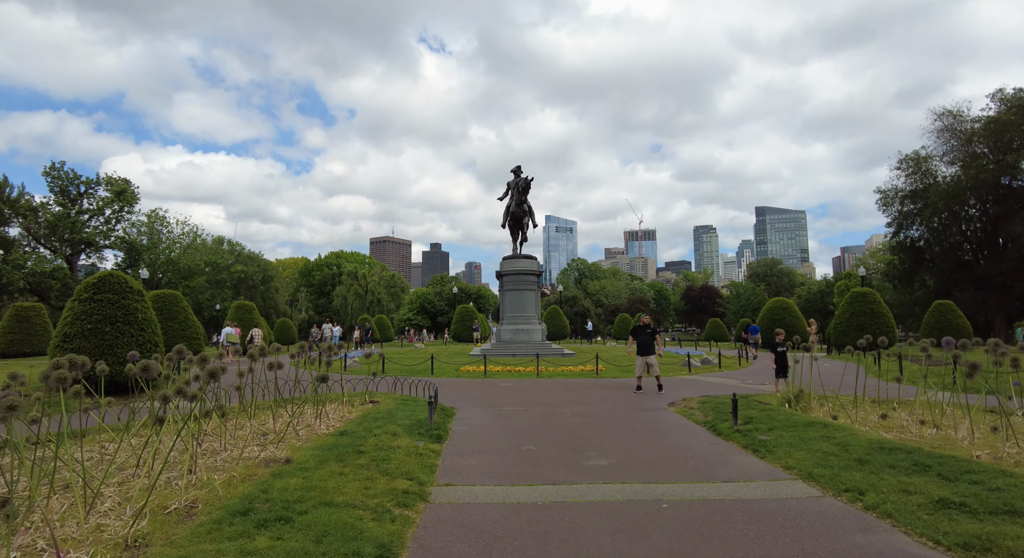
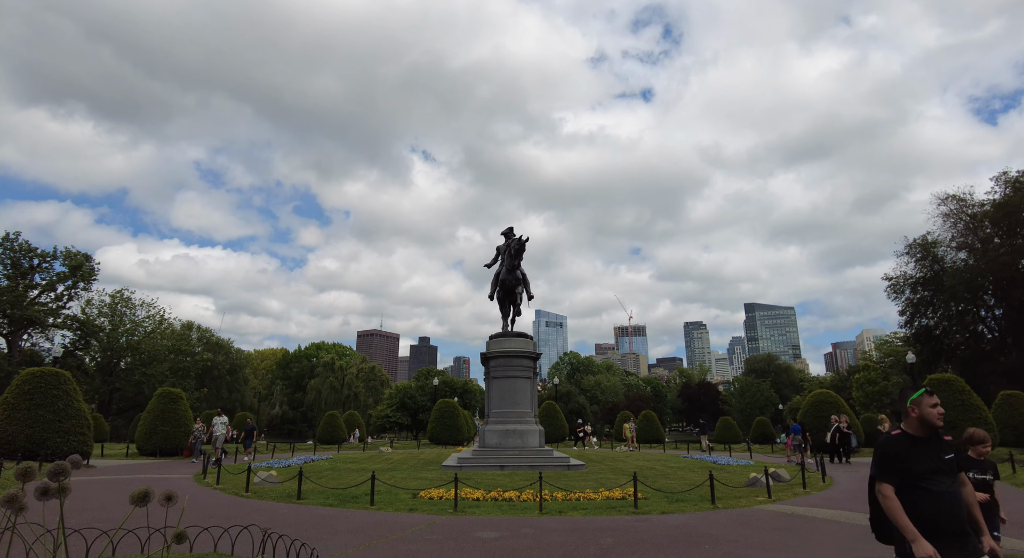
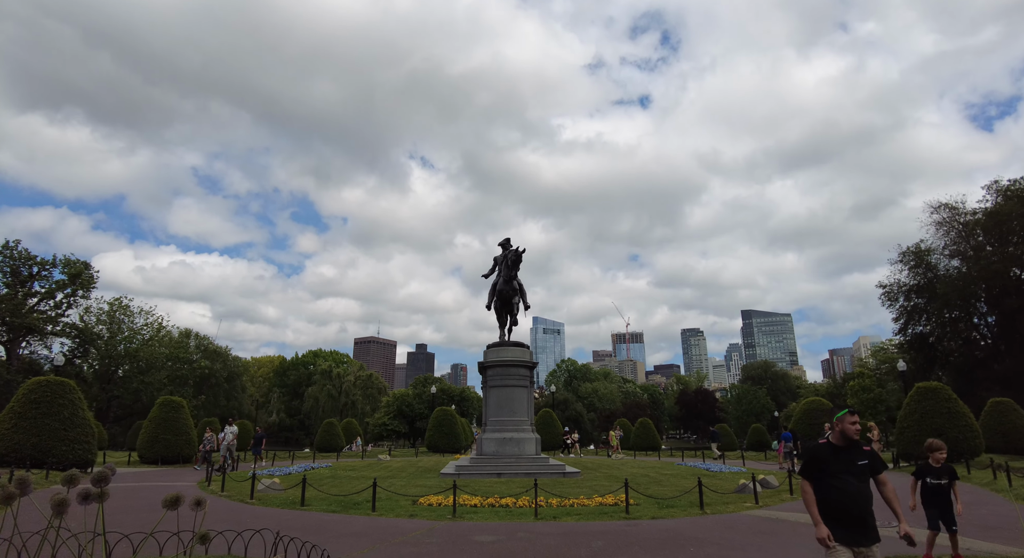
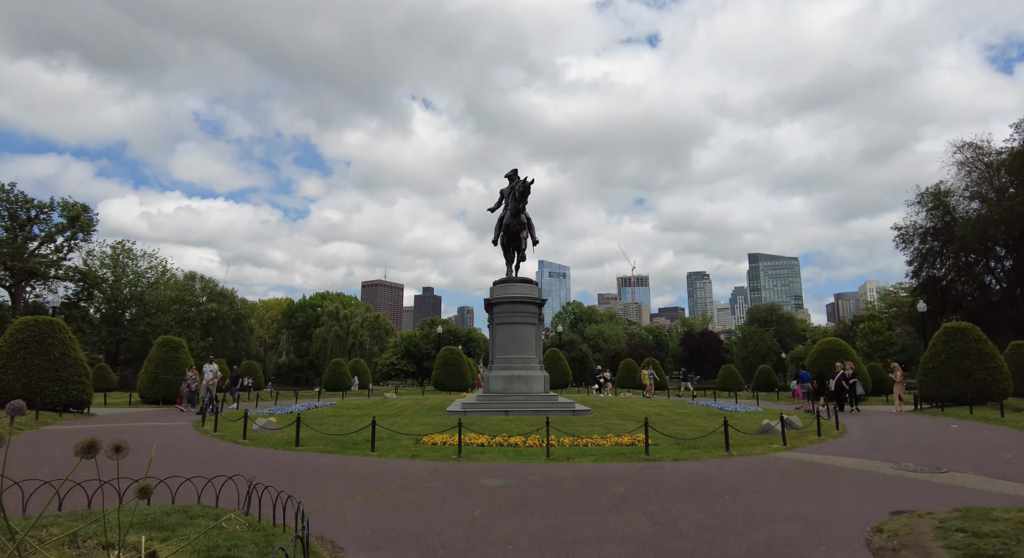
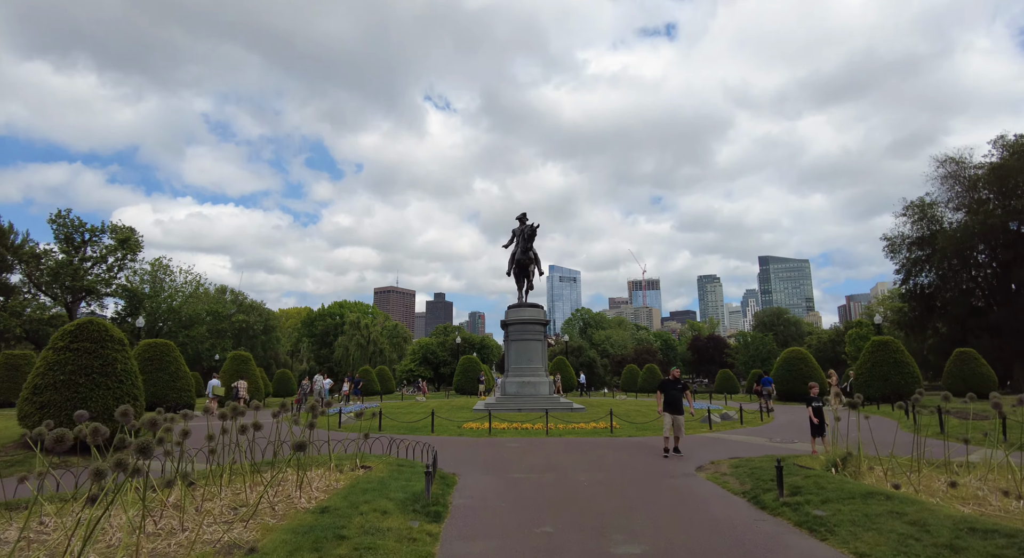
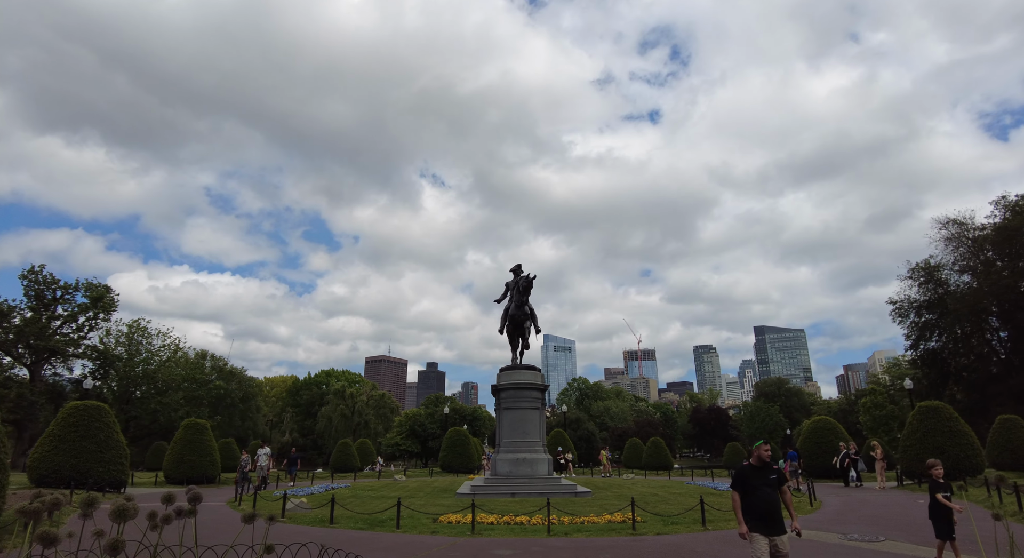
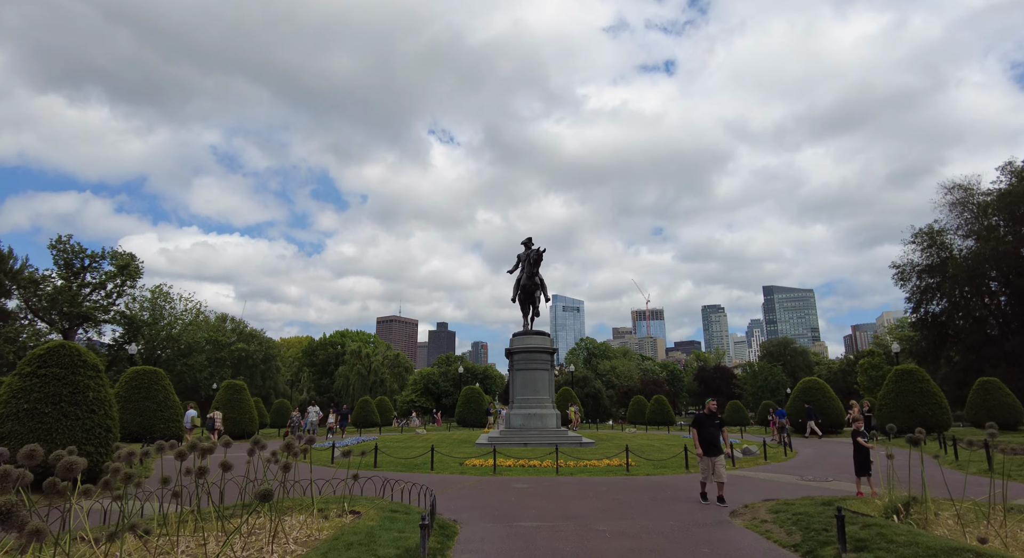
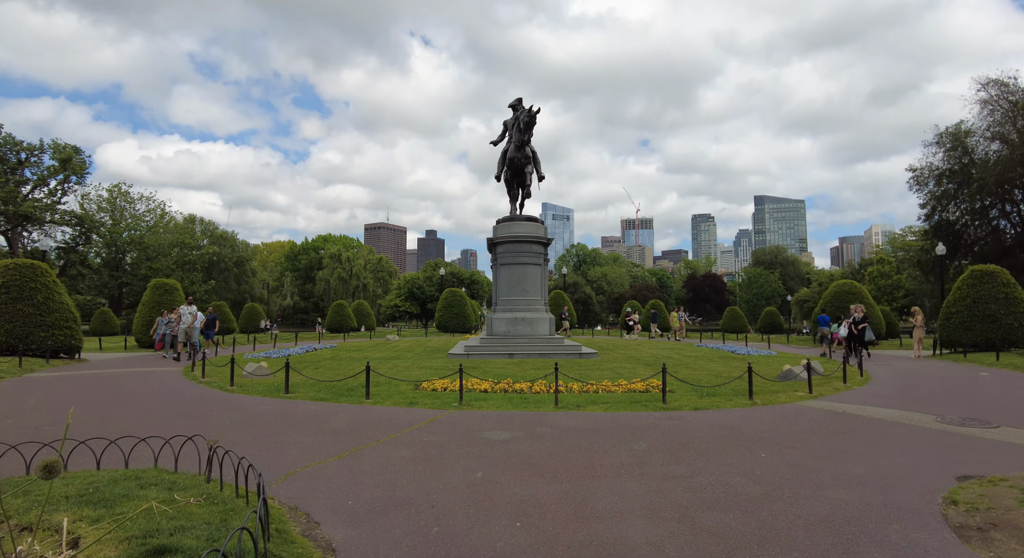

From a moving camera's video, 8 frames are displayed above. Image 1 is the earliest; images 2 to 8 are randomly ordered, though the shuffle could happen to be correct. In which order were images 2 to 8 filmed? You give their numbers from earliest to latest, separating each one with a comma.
5, 7, 6, 3, 2, 4, 8
